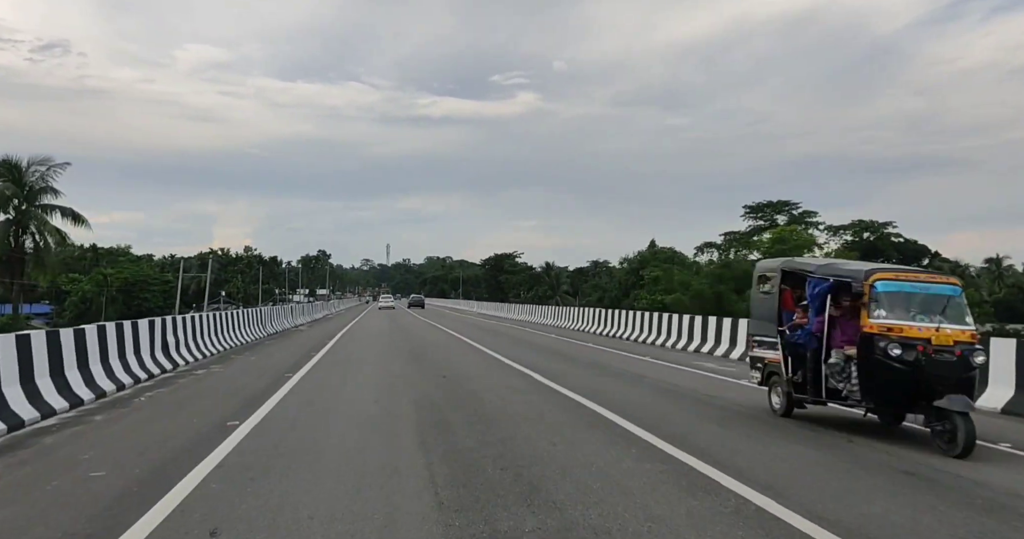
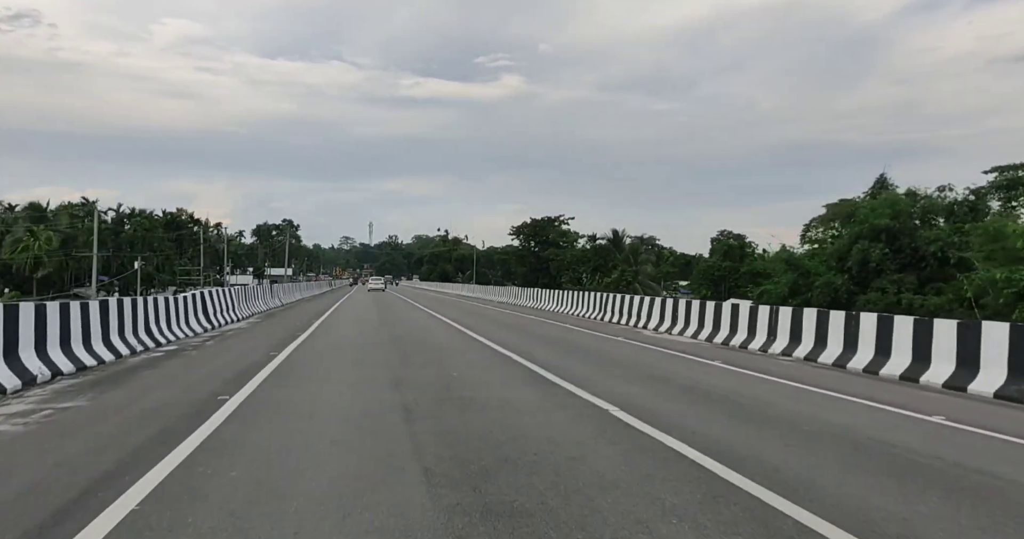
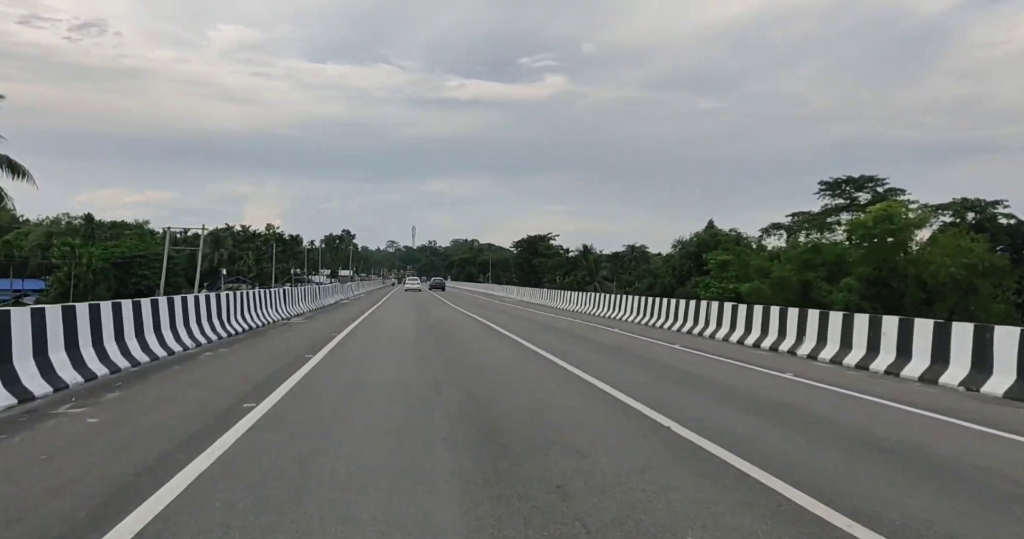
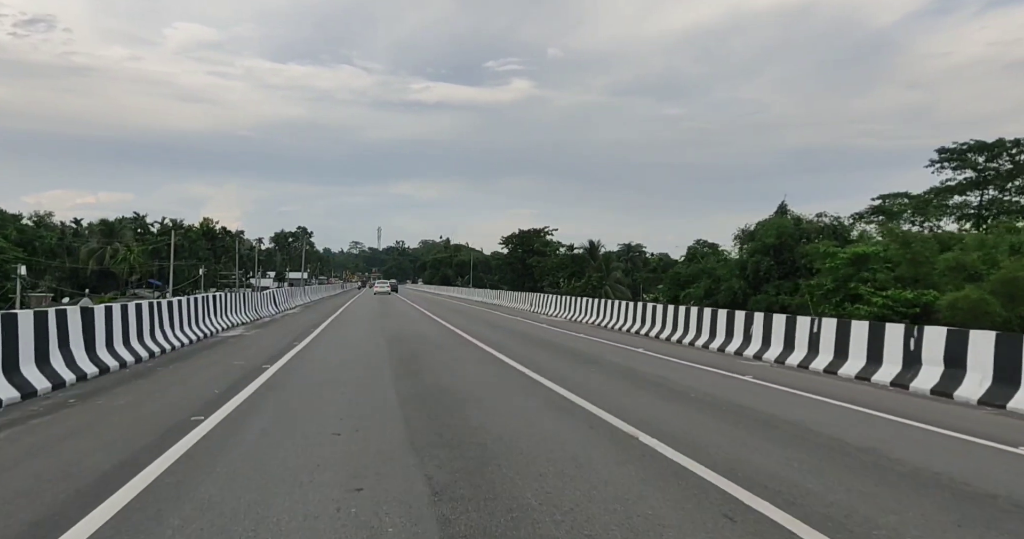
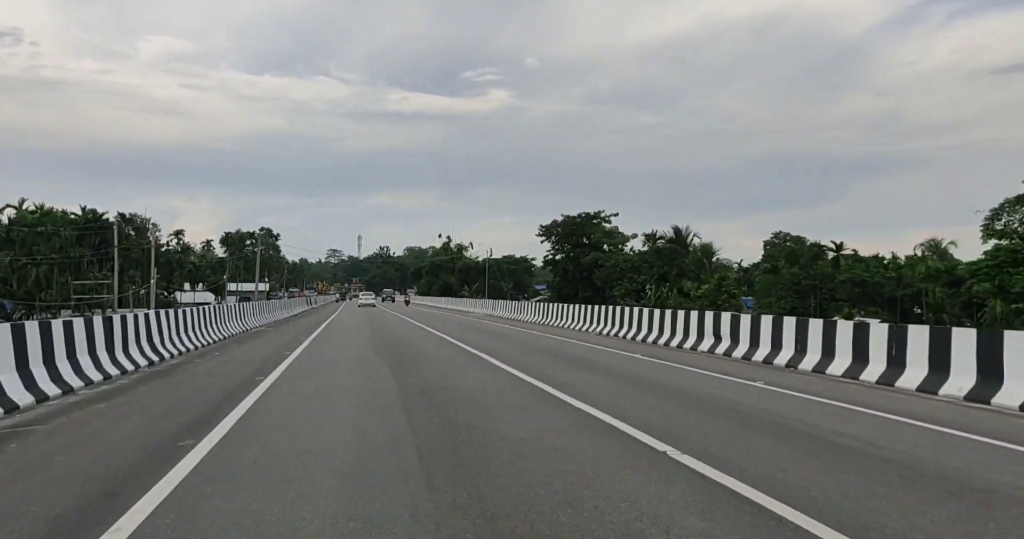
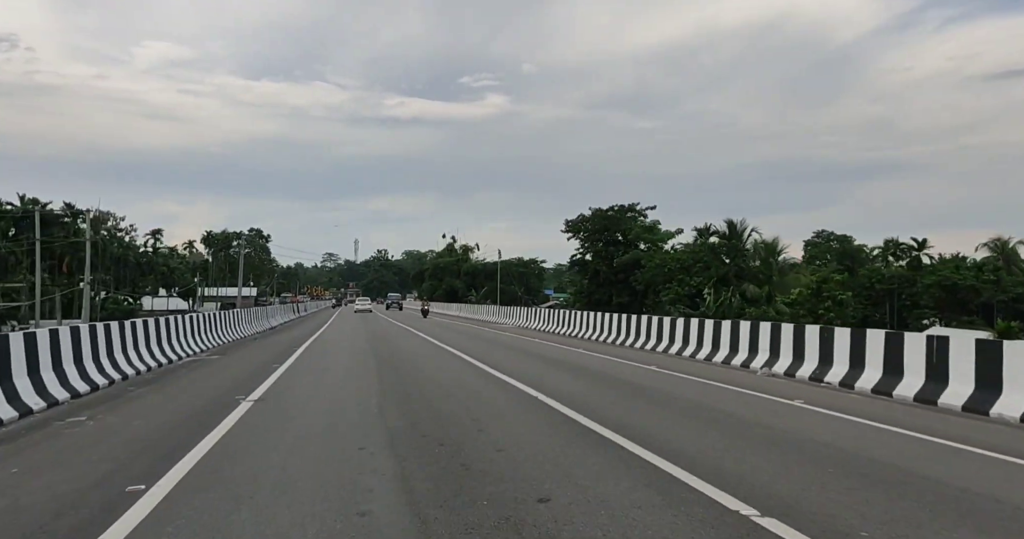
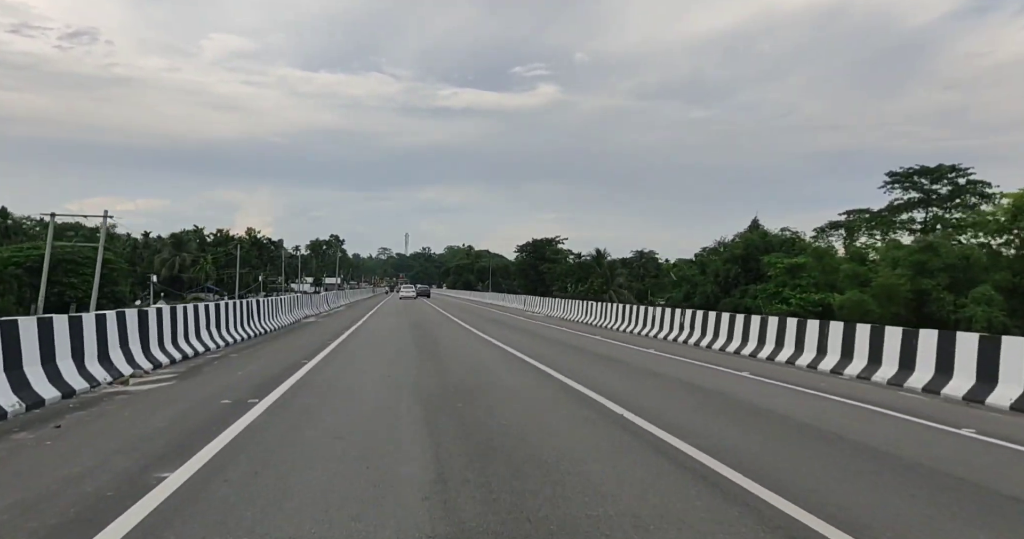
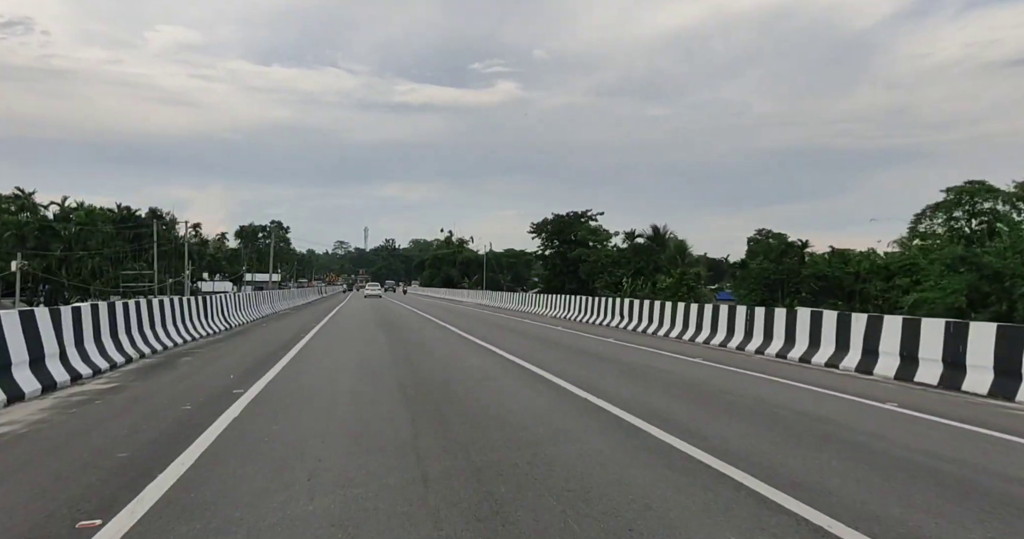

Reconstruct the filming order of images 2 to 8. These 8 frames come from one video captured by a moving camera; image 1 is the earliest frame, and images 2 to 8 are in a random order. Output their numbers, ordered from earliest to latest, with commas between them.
3, 7, 4, 2, 8, 5, 6
